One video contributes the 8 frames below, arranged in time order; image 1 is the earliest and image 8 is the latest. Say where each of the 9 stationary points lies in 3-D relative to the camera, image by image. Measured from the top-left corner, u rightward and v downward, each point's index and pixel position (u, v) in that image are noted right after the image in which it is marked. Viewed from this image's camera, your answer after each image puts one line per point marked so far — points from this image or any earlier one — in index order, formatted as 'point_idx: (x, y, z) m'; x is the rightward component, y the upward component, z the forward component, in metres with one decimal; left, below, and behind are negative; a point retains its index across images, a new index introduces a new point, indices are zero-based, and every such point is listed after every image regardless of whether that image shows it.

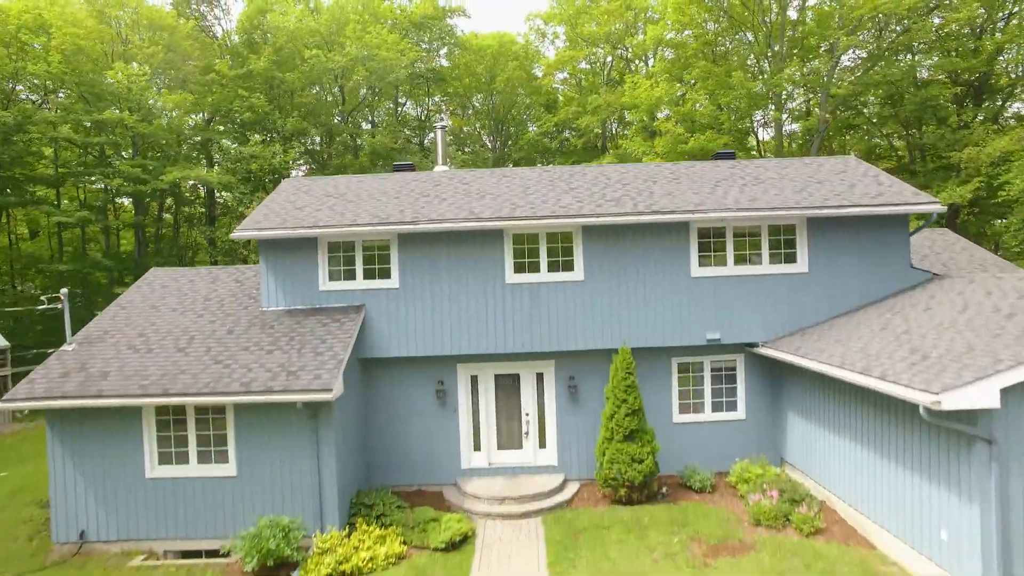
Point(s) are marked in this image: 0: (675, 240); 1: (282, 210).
0: (+2.4, +0.7, +8.8) m
1: (-3.4, +1.1, +9.0) m
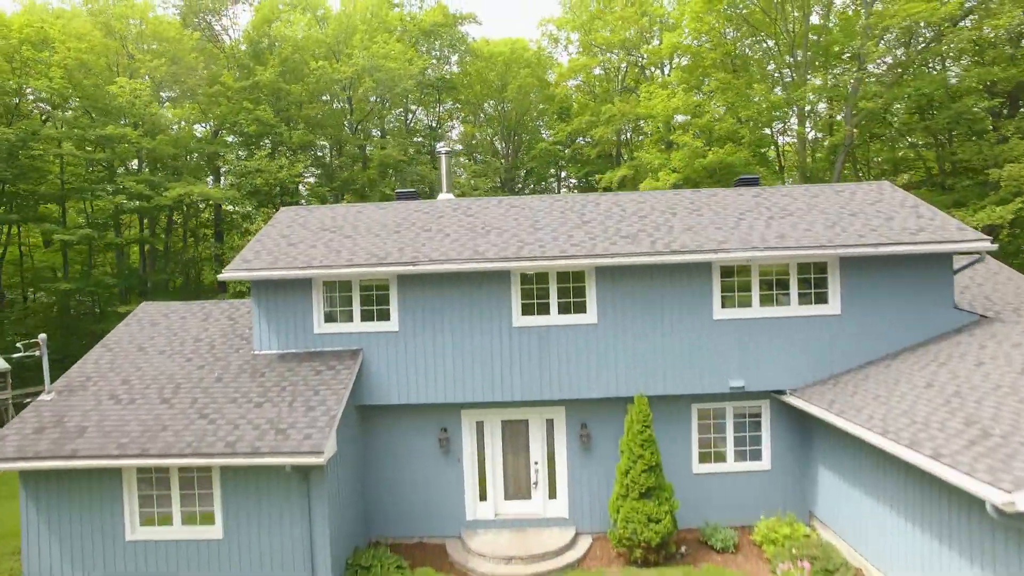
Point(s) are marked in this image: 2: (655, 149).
0: (+2.5, +0.1, +8.1) m
1: (-3.3, +0.6, +8.4) m
2: (+4.7, +4.5, +19.7) m
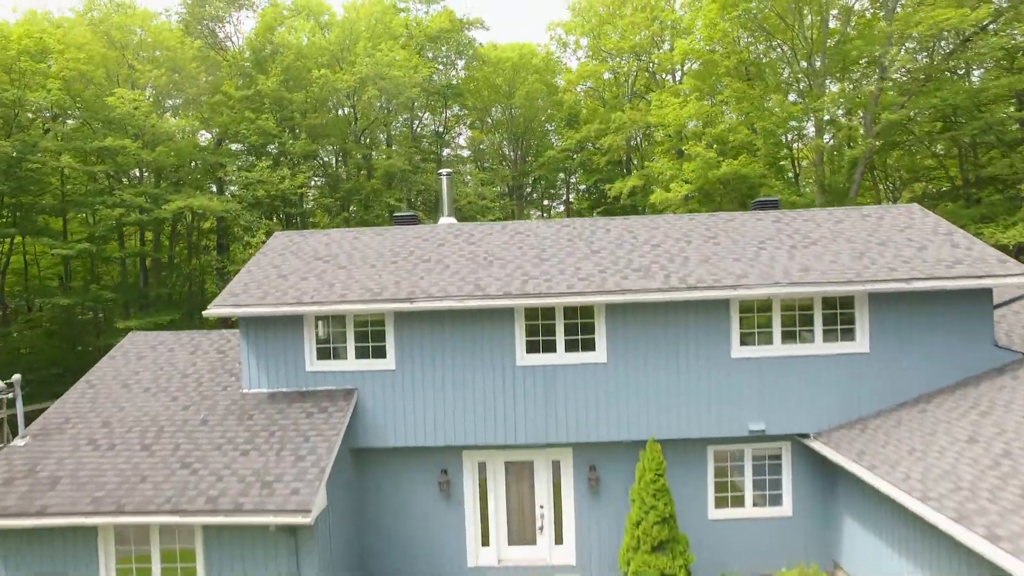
0: (+2.5, -0.4, +7.6) m
1: (-3.3, +0.1, +8.0) m
2: (+4.9, +4.1, +19.1) m
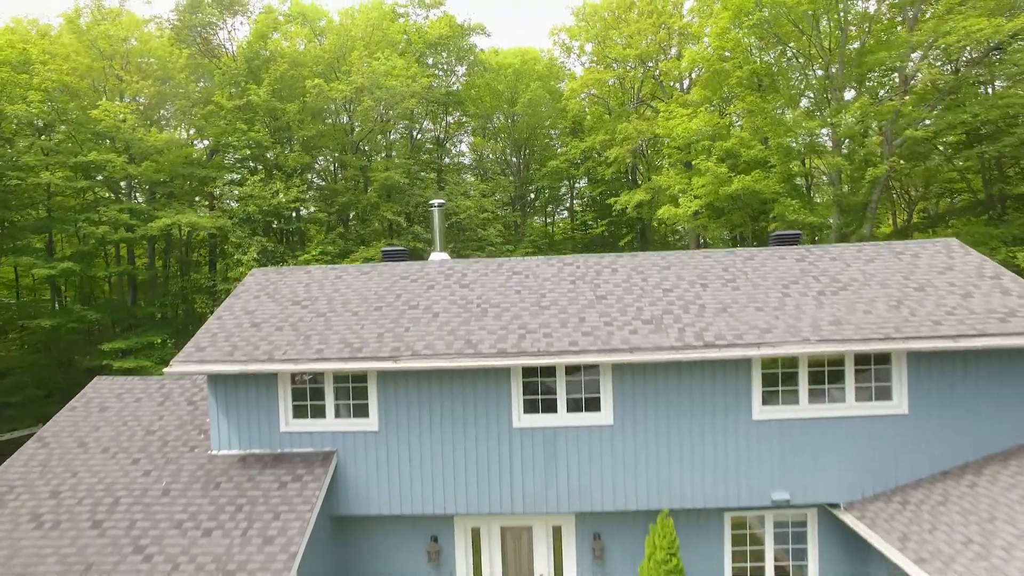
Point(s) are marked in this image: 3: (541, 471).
0: (+2.5, -1.0, +6.8) m
1: (-3.3, -0.5, +7.2) m
2: (+4.9, +3.5, +18.3) m
3: (+0.3, -2.1, +6.9) m
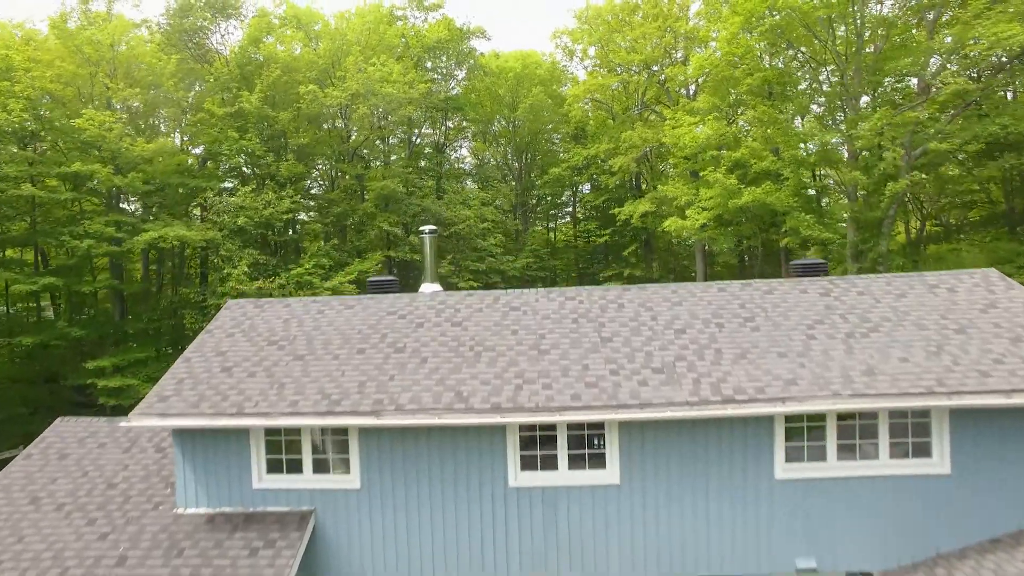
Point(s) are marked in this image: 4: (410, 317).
0: (+2.4, -1.4, +6.1) m
1: (-3.4, -1.0, +6.5) m
2: (+4.9, +3.1, +17.6) m
3: (+0.3, -2.5, +6.2) m
4: (-1.2, -0.3, +7.4) m
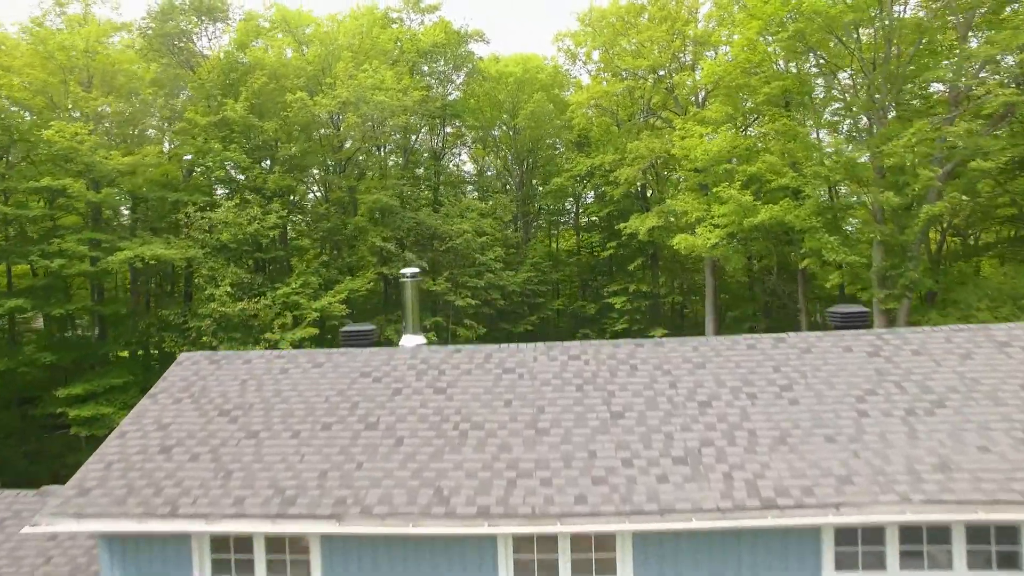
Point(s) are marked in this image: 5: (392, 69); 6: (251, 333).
0: (+2.4, -2.0, +5.0) m
1: (-3.4, -1.6, +5.5) m
2: (+4.9, +2.5, +16.5) m
3: (+0.2, -3.1, +5.2) m
4: (-1.3, -1.0, +6.3) m
5: (-4.0, +7.2, +19.9) m
6: (-7.4, -1.3, +17.1) m
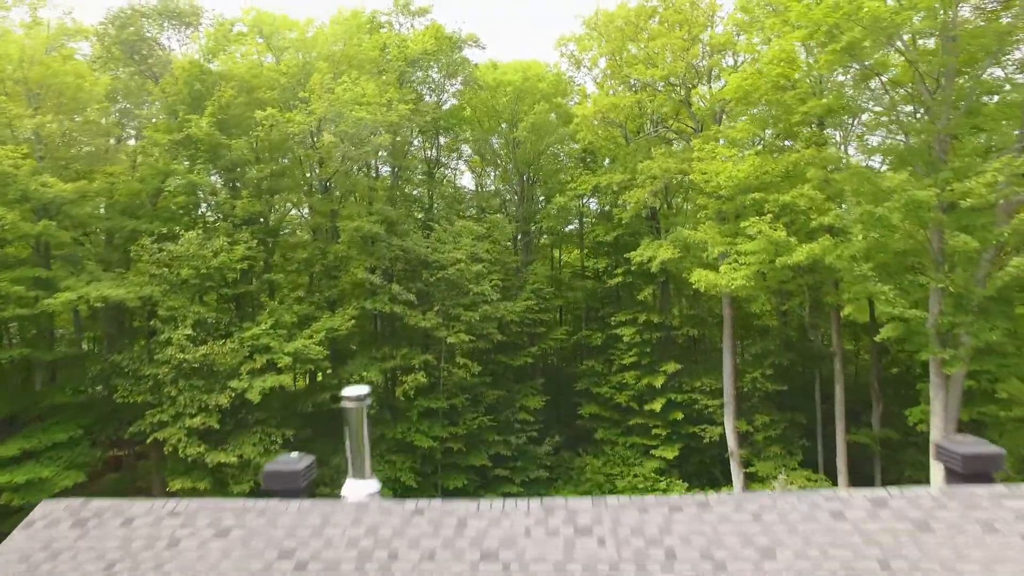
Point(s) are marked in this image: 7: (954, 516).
0: (+2.2, -3.1, +3.1) m
1: (-3.5, -2.6, +3.6) m
2: (+4.8, +1.4, +14.5) m
3: (+0.1, -4.2, +3.2) m
4: (-1.4, -2.0, +4.4) m
5: (-4.0, +6.2, +17.9) m
6: (-7.5, -2.3, +15.2) m
7: (+3.3, -1.6, +4.5) m
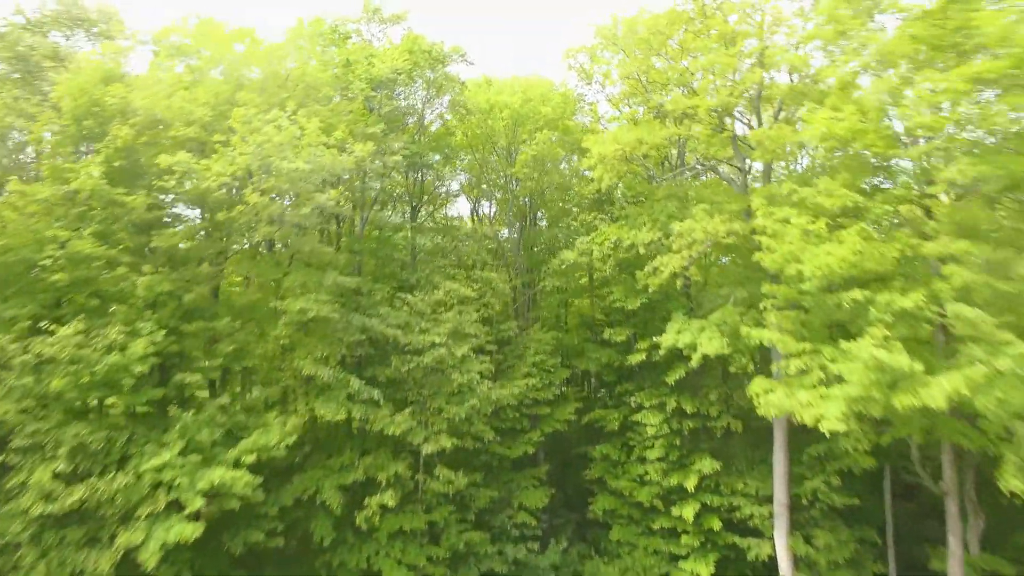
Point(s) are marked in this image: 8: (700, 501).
0: (+2.1, -5.2, -1.1) m
1: (-3.7, -4.8, -0.5) m
2: (+4.7, -0.7, +10.4) m
3: (-0.1, -6.4, -0.9) m
4: (-1.6, -4.2, +0.2) m
5: (-4.1, +4.1, +13.8) m
6: (-7.6, -4.4, +11.1) m
7: (+3.1, -3.8, +0.3) m
8: (+5.1, -5.8, +16.3) m
